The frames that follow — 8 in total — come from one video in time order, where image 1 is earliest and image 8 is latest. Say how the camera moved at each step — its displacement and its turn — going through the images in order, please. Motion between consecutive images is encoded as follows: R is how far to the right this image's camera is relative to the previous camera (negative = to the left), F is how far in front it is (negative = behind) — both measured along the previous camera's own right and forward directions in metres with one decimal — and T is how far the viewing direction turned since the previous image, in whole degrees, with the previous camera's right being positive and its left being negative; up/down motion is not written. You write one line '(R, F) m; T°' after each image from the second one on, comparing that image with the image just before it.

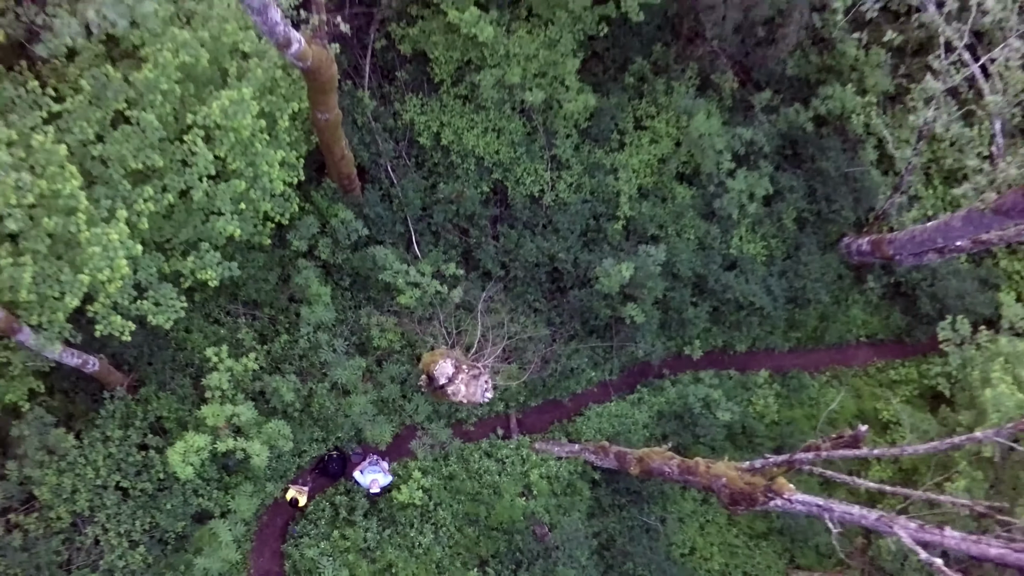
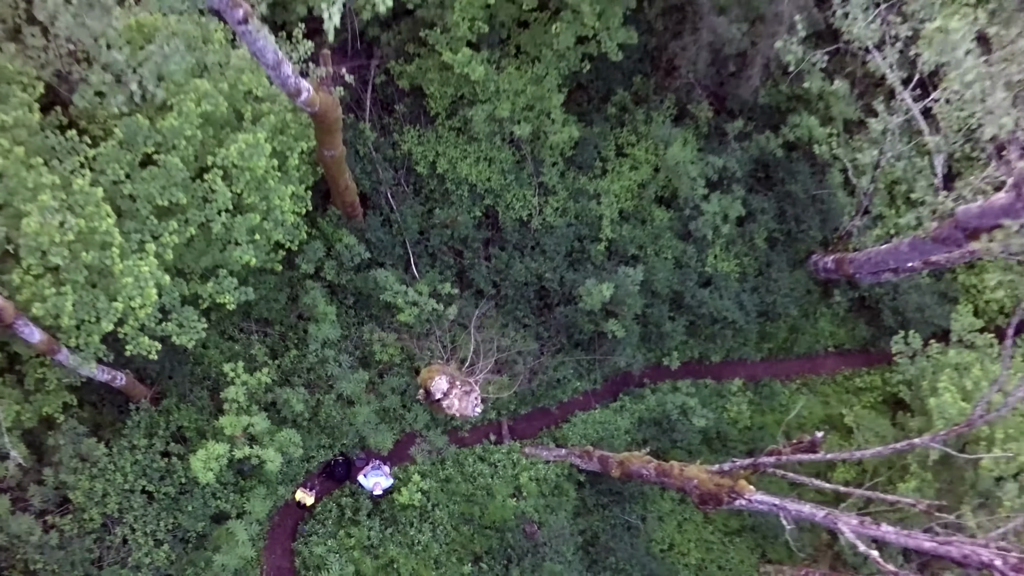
(+0.1, -0.8) m; 0°
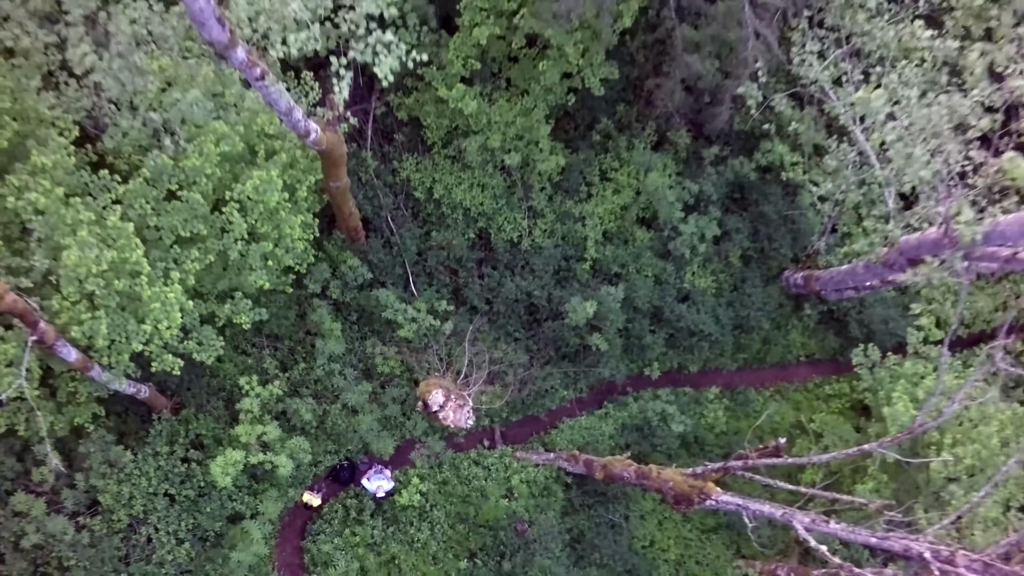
(+0.1, -0.9) m; 0°
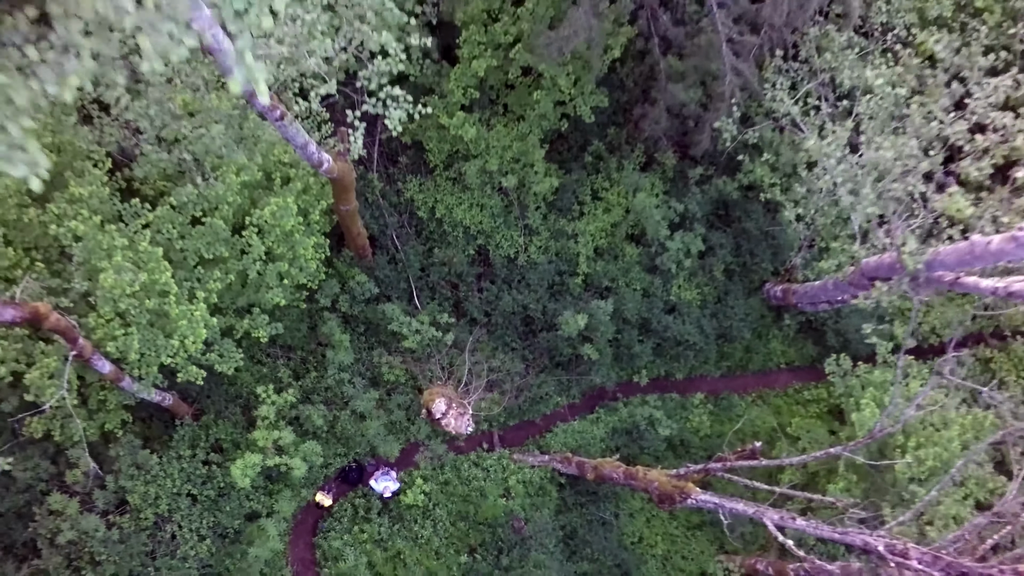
(0.0, -0.8) m; 0°
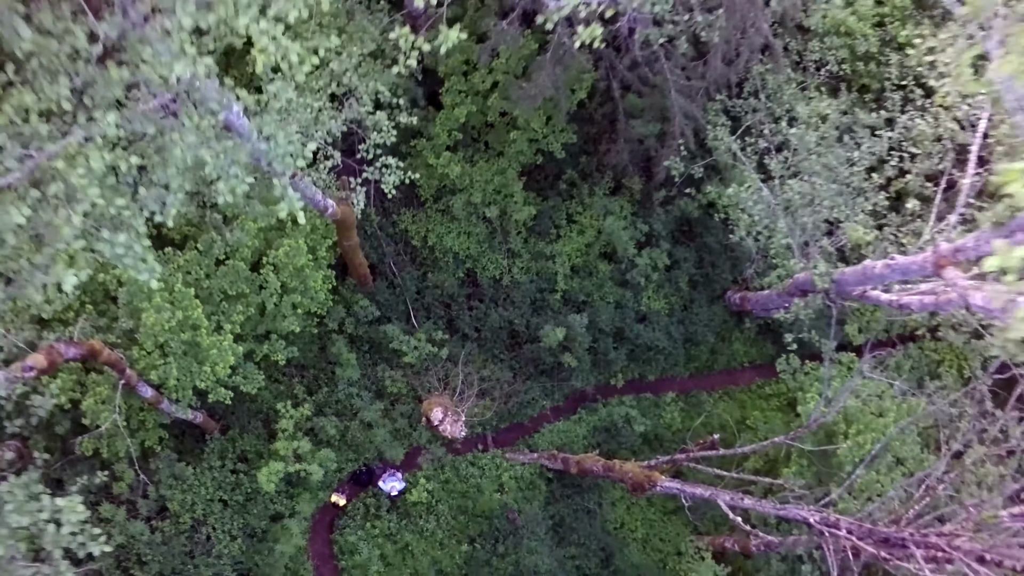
(+0.2, -1.6) m; 0°
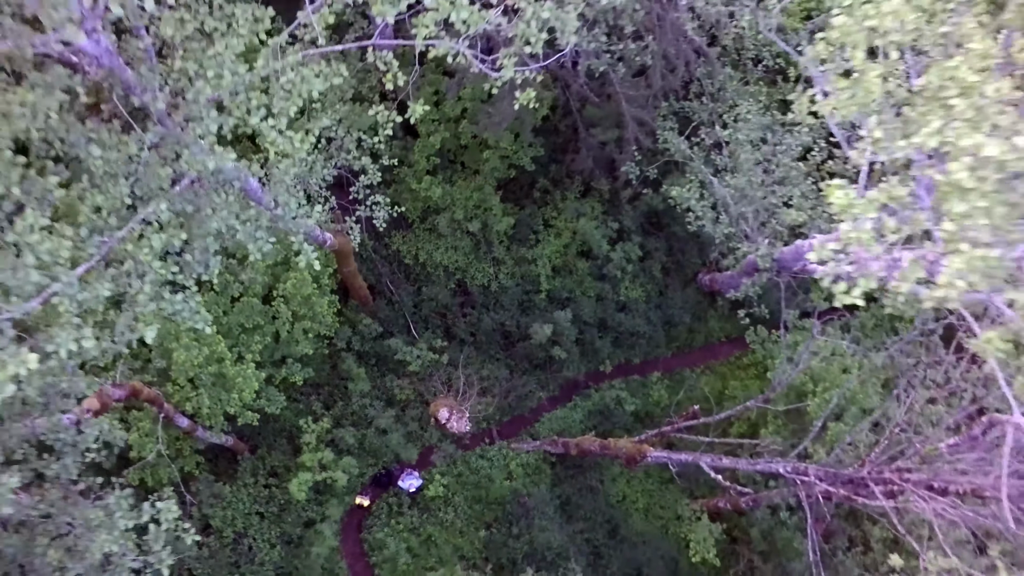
(+0.1, -1.3) m; 0°
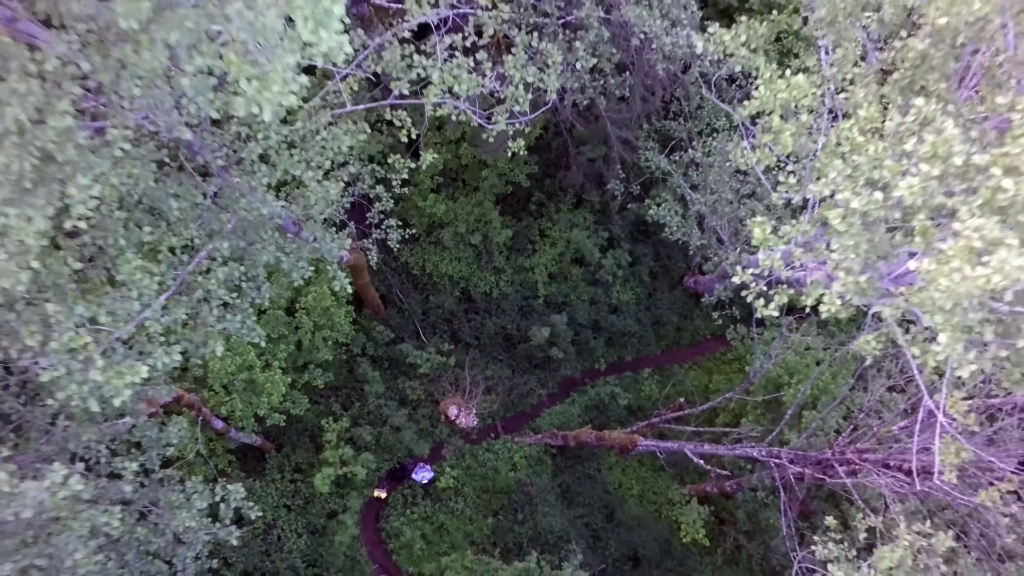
(0.0, -1.4) m; 0°
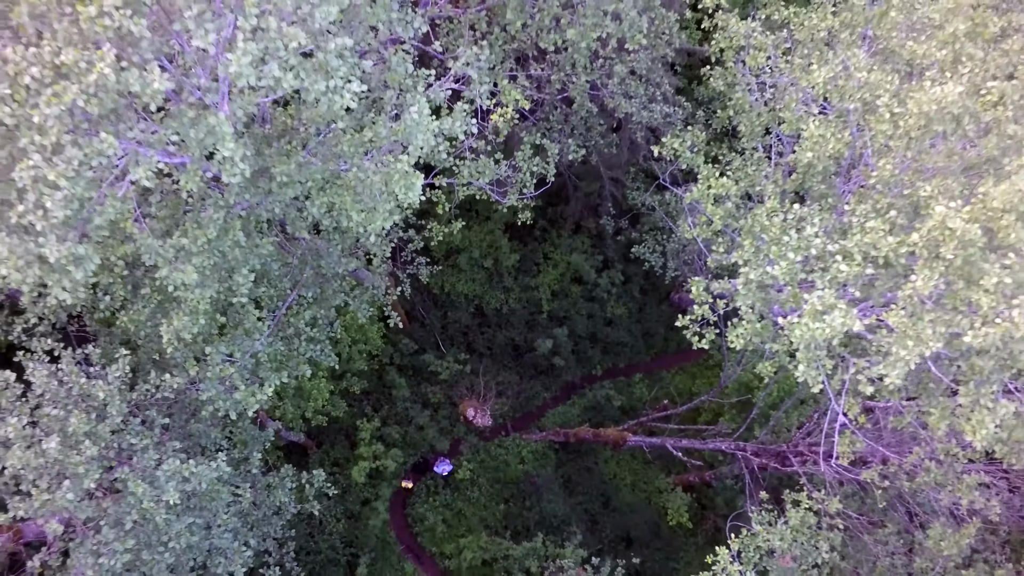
(0.0, -2.5) m; 0°
